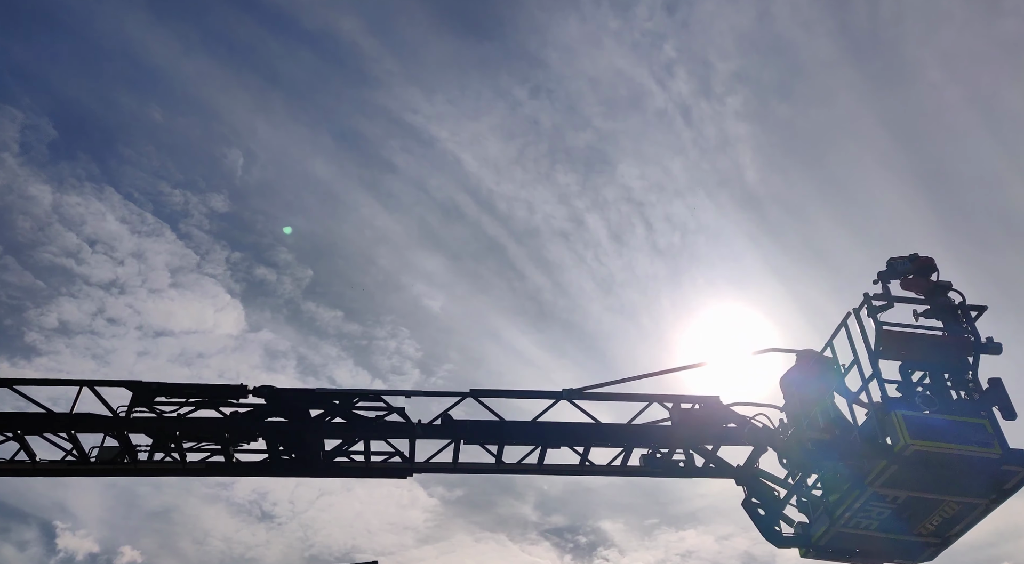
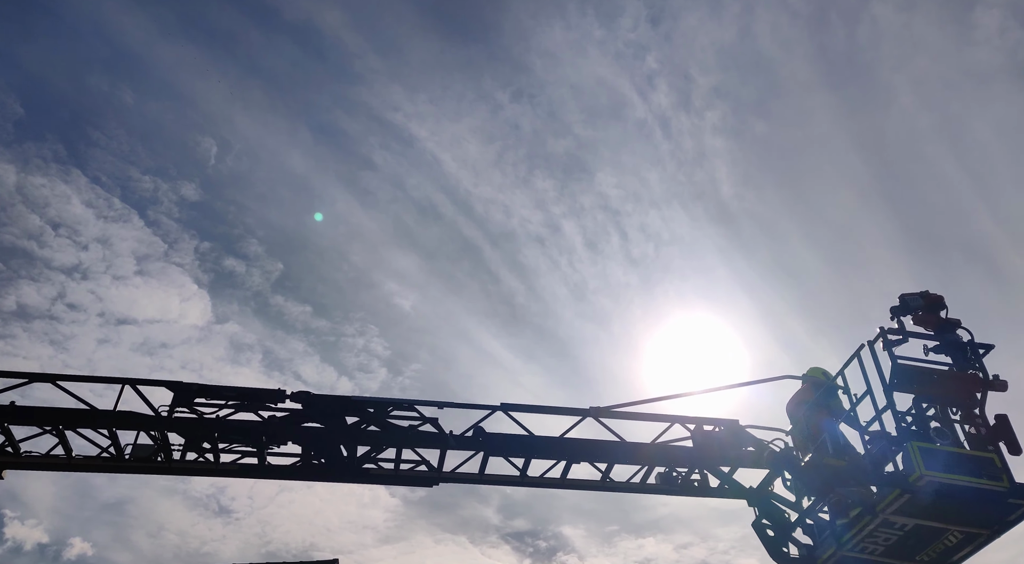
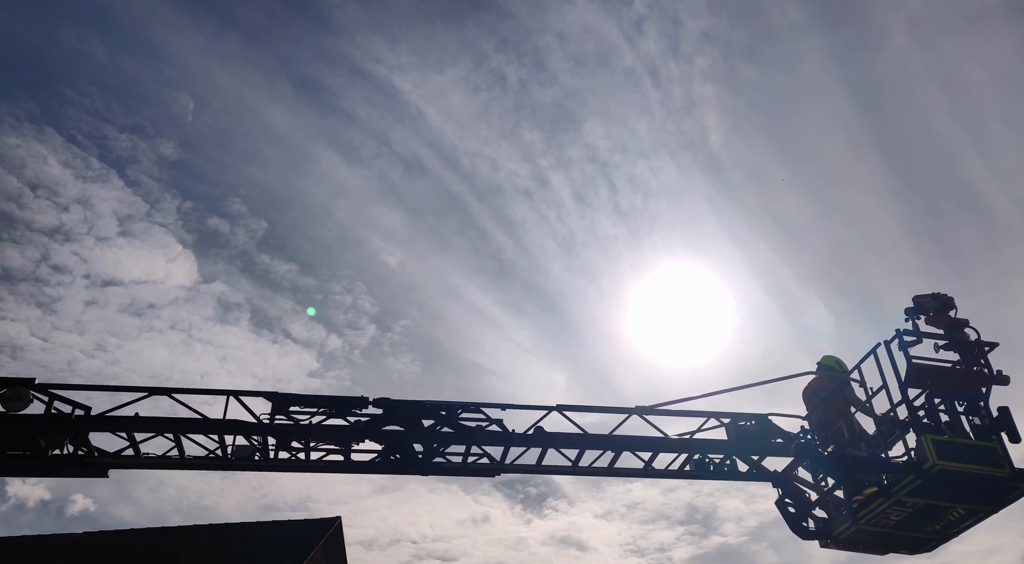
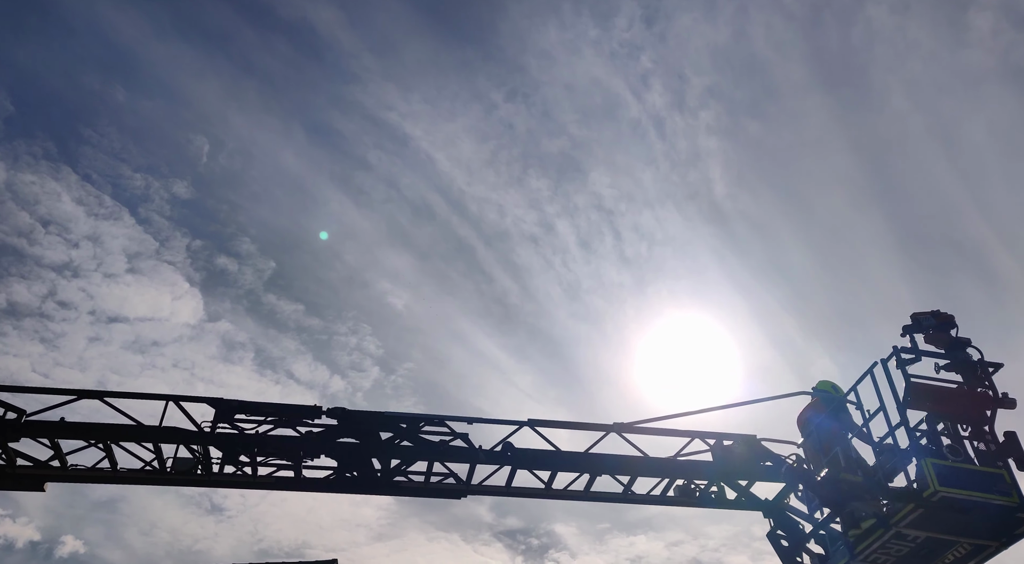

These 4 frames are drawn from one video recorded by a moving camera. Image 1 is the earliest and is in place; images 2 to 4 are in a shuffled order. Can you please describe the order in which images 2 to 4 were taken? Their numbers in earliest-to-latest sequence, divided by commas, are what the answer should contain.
2, 4, 3
